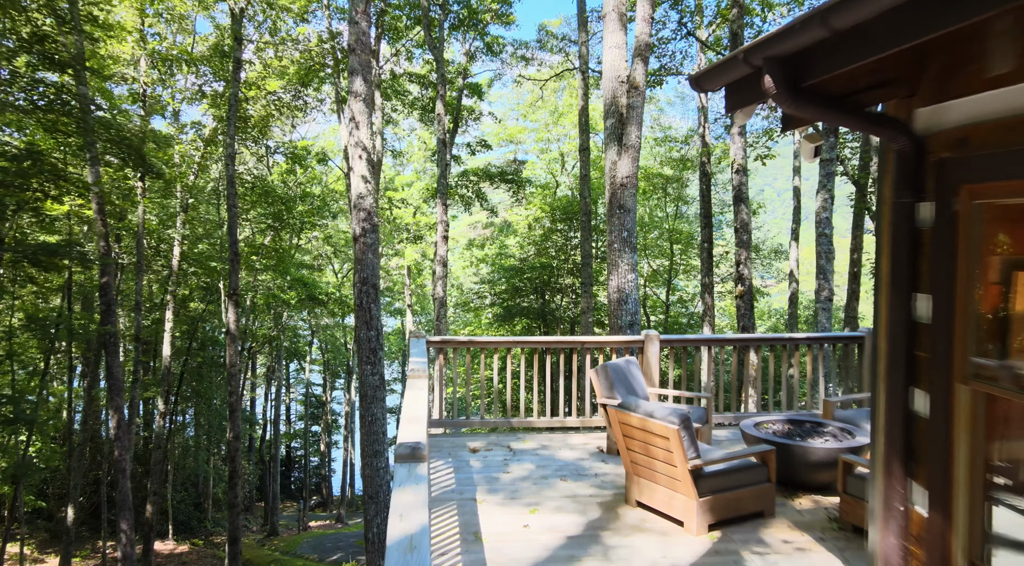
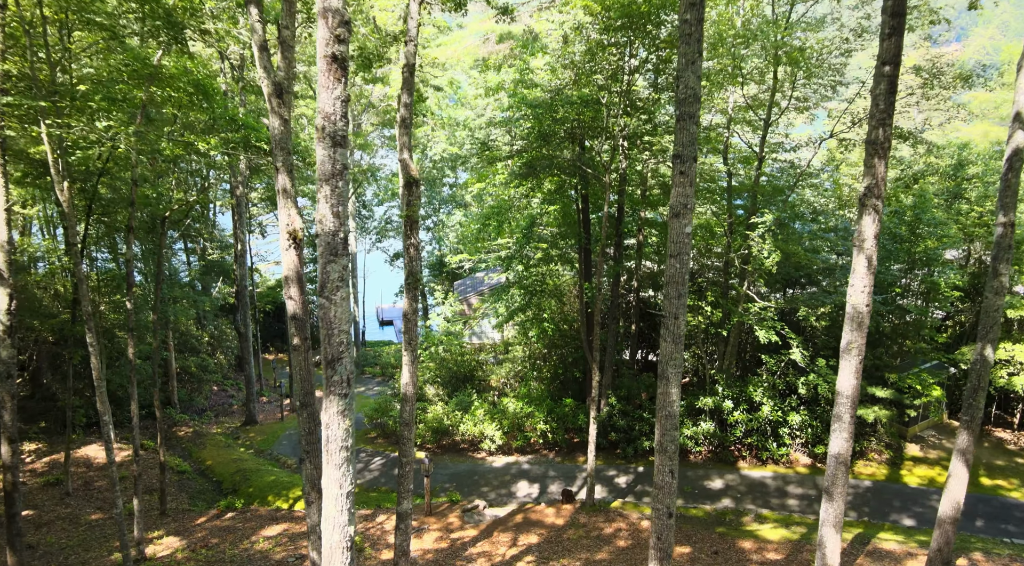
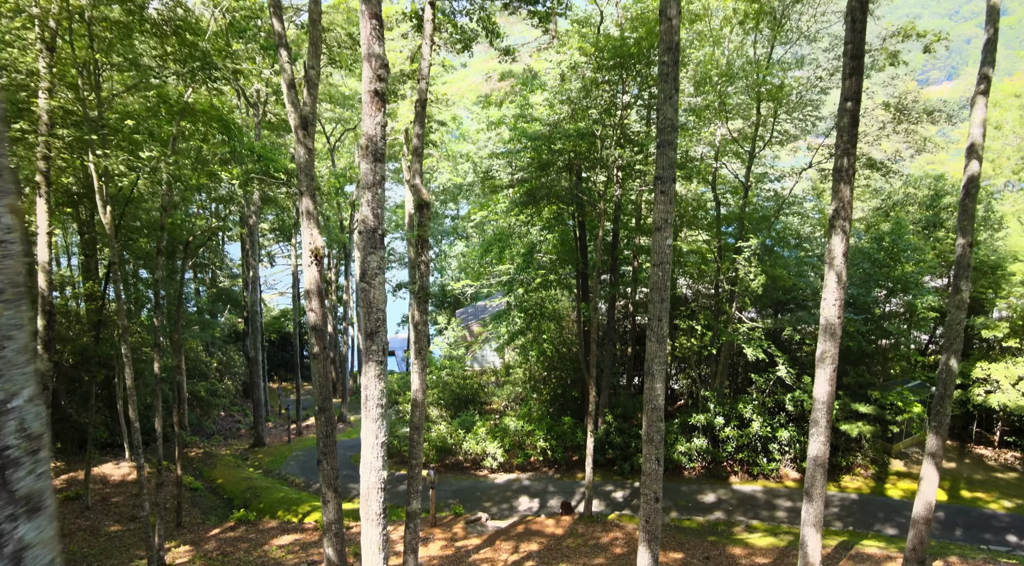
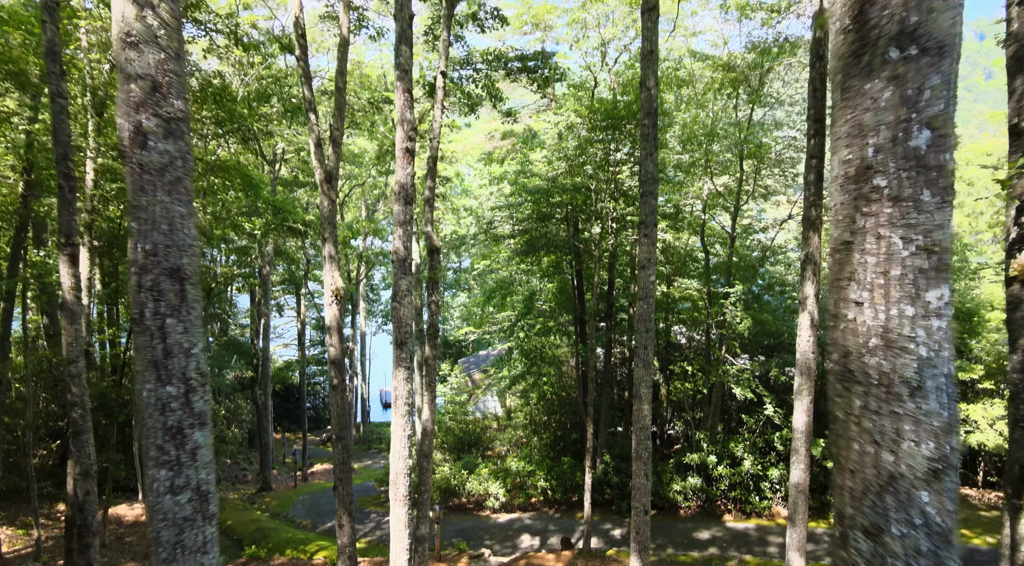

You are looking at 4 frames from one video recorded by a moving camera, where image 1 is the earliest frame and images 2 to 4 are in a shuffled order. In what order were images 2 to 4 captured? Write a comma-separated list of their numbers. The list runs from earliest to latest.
4, 3, 2
